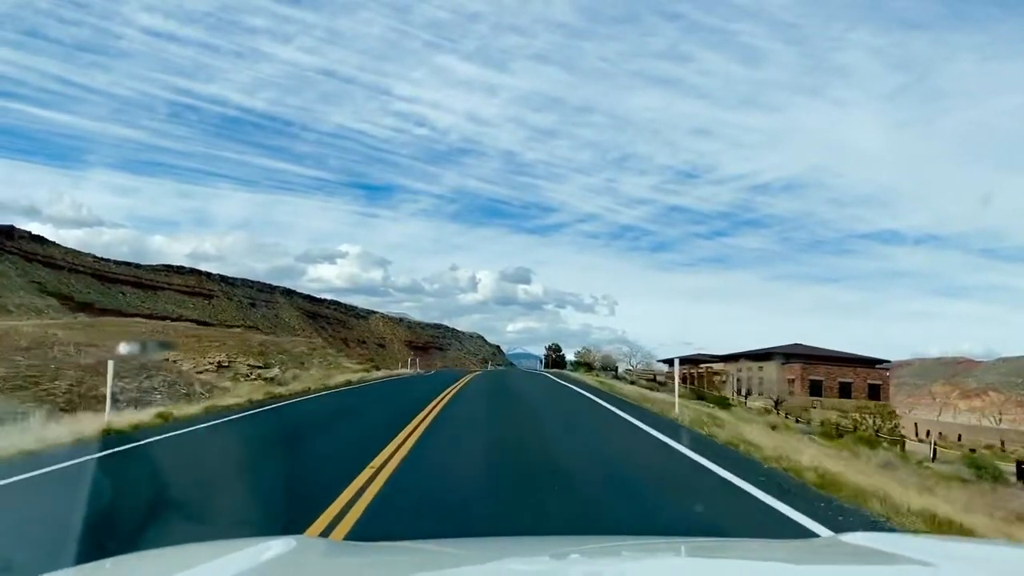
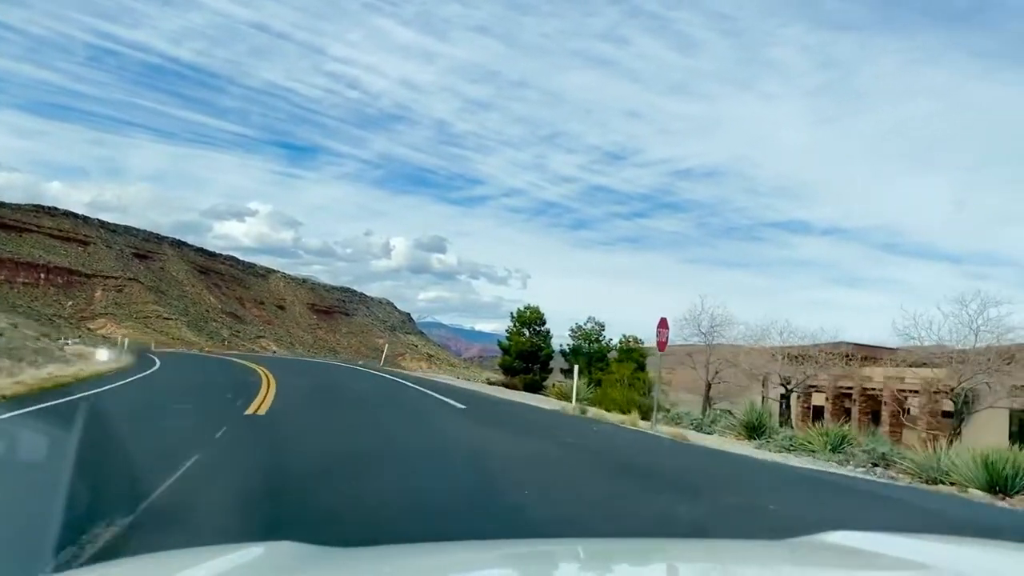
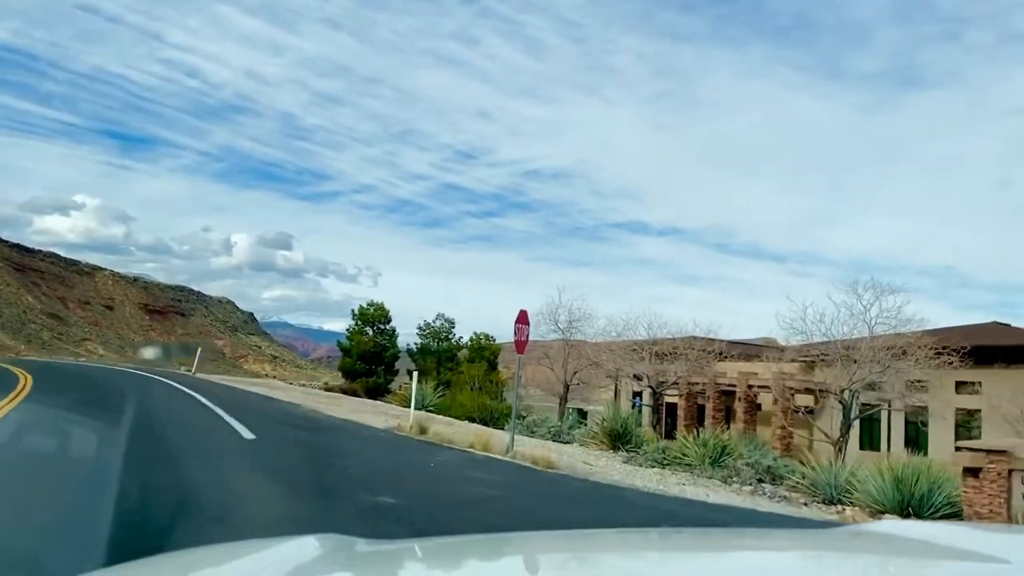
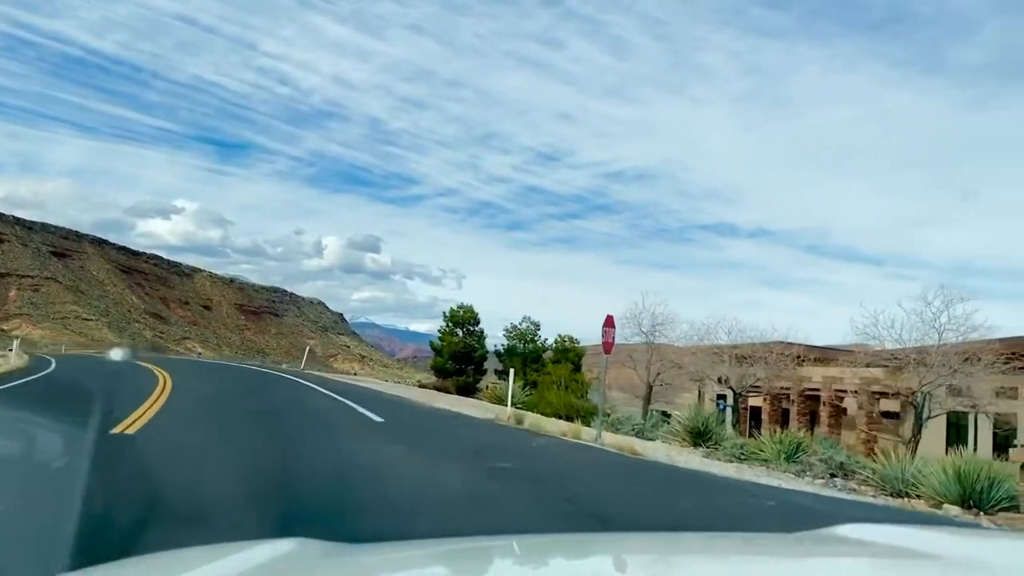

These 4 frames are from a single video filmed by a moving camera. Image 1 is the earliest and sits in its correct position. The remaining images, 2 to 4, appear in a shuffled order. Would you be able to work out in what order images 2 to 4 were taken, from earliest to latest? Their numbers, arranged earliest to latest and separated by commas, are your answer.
2, 4, 3
